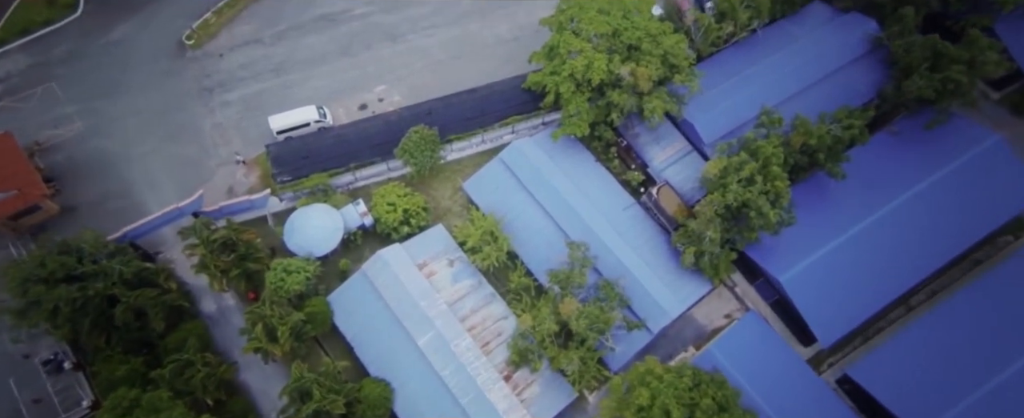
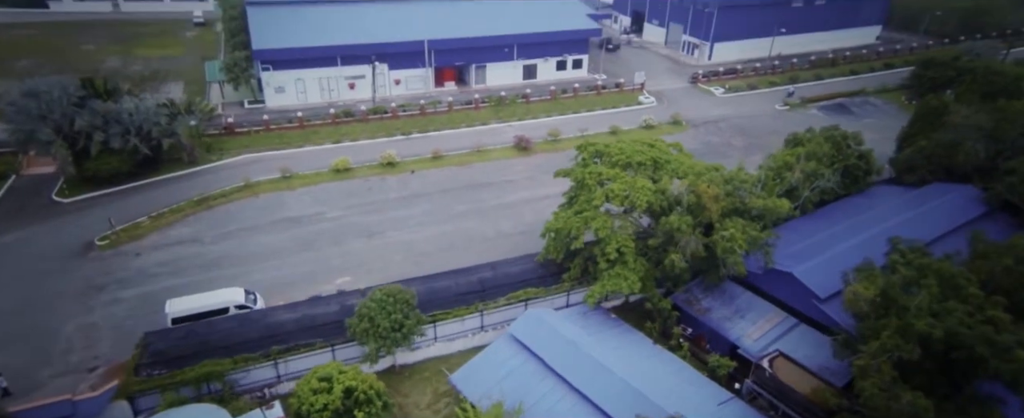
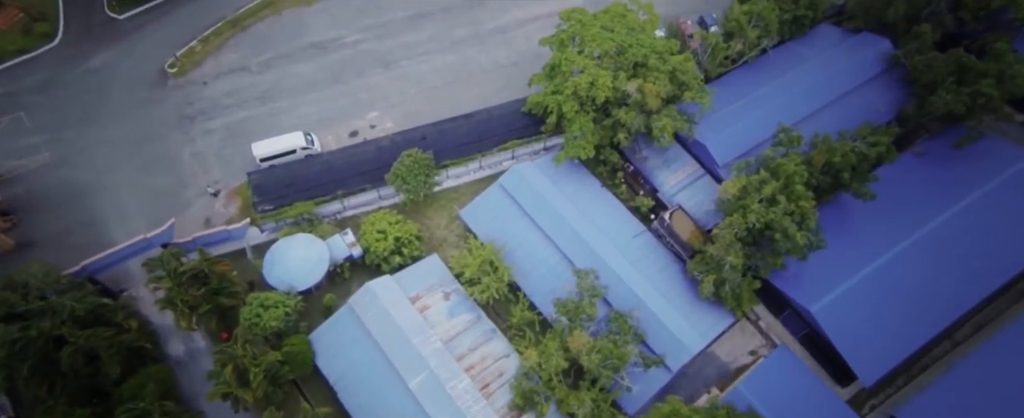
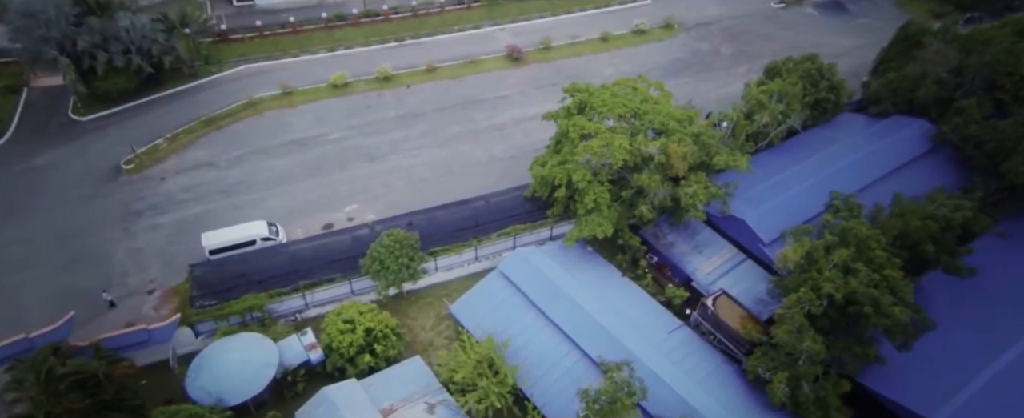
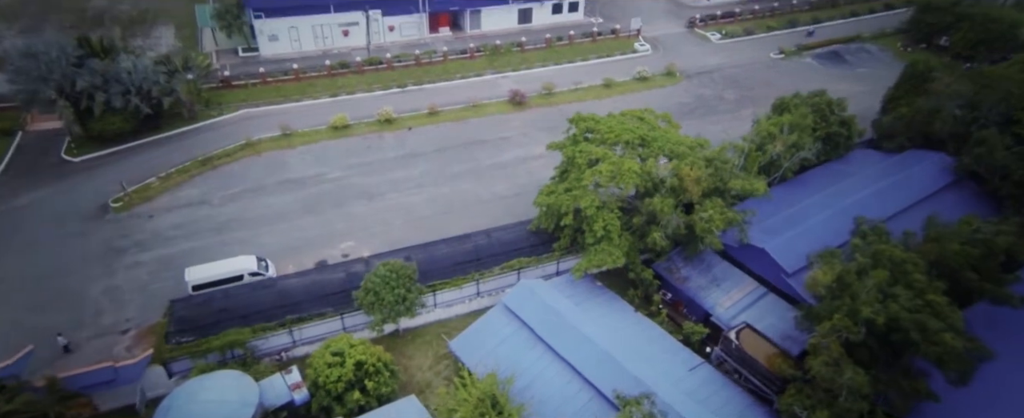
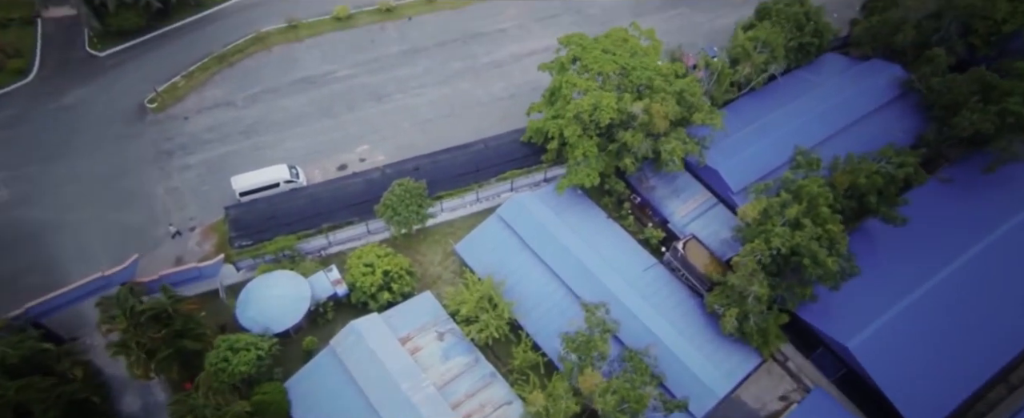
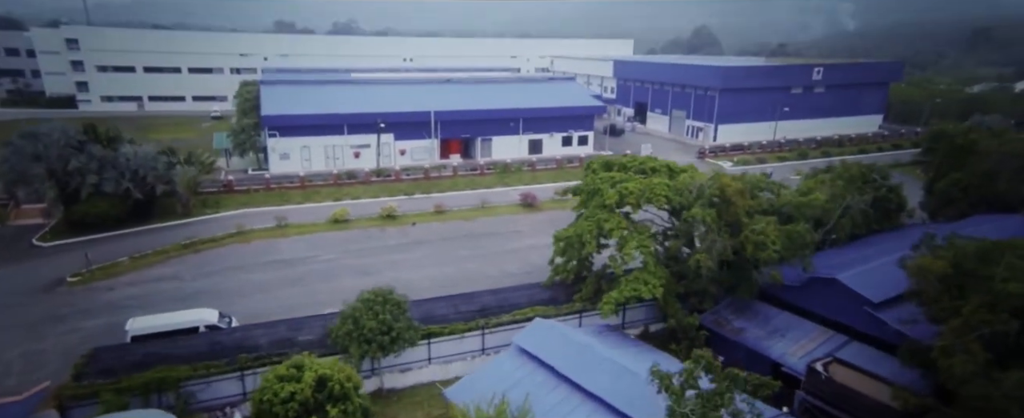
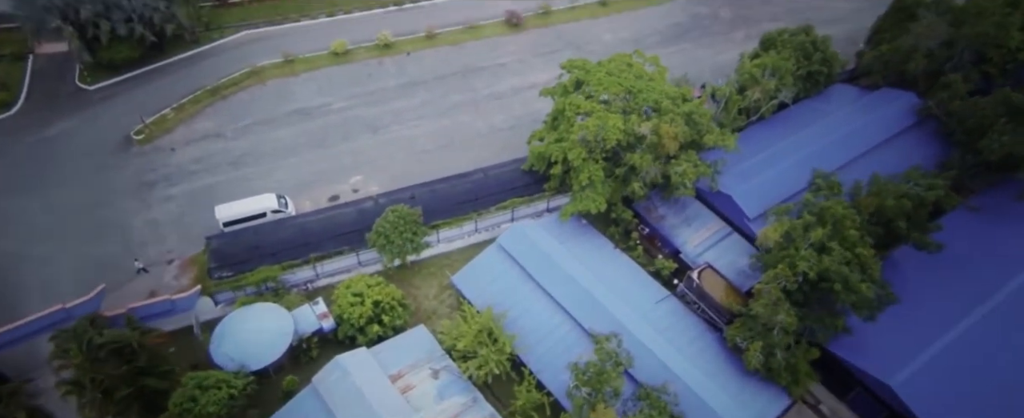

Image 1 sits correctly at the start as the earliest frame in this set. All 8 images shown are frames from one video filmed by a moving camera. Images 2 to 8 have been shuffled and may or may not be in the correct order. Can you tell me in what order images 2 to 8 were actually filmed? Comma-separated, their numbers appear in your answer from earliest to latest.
3, 6, 8, 4, 5, 2, 7
